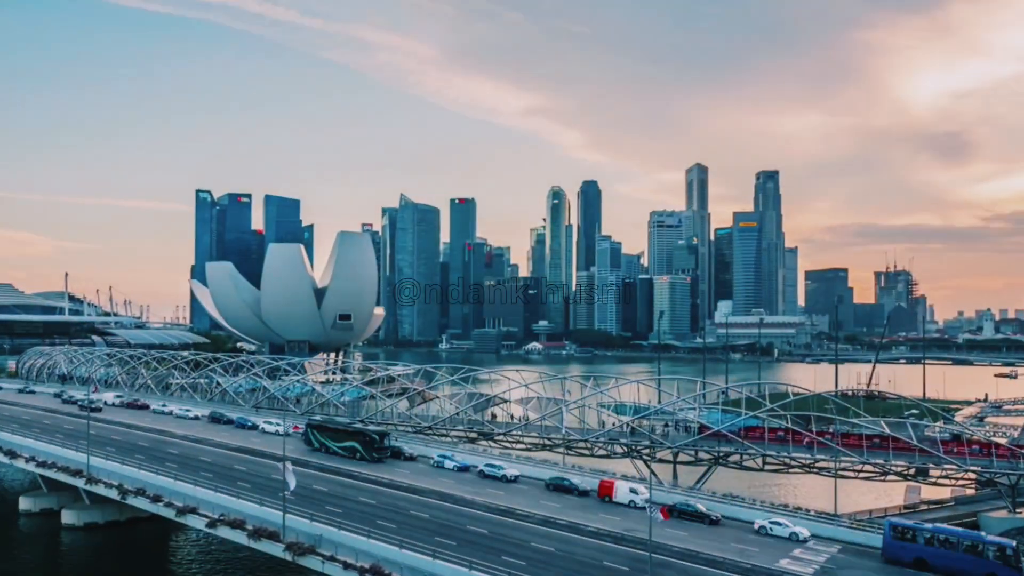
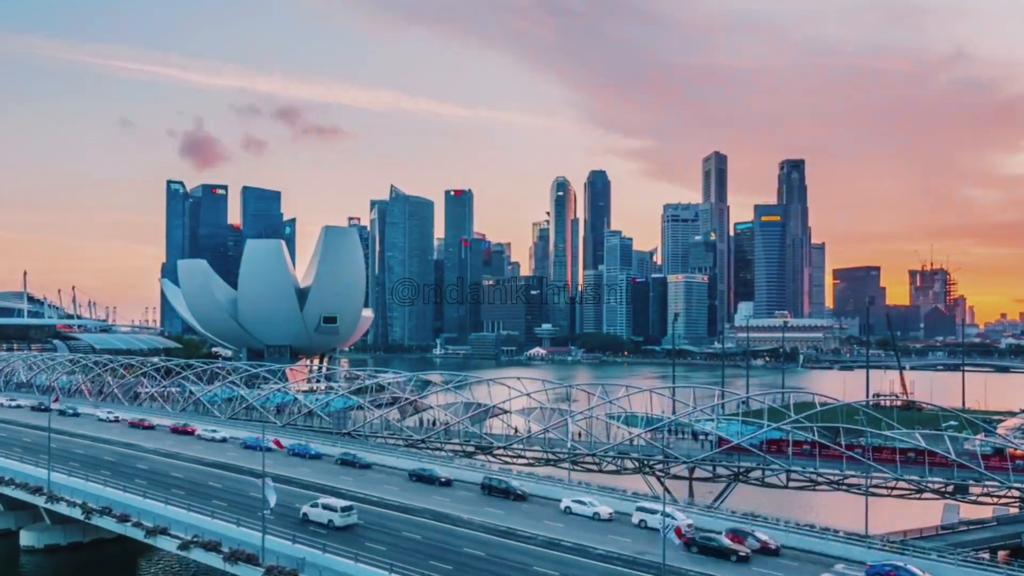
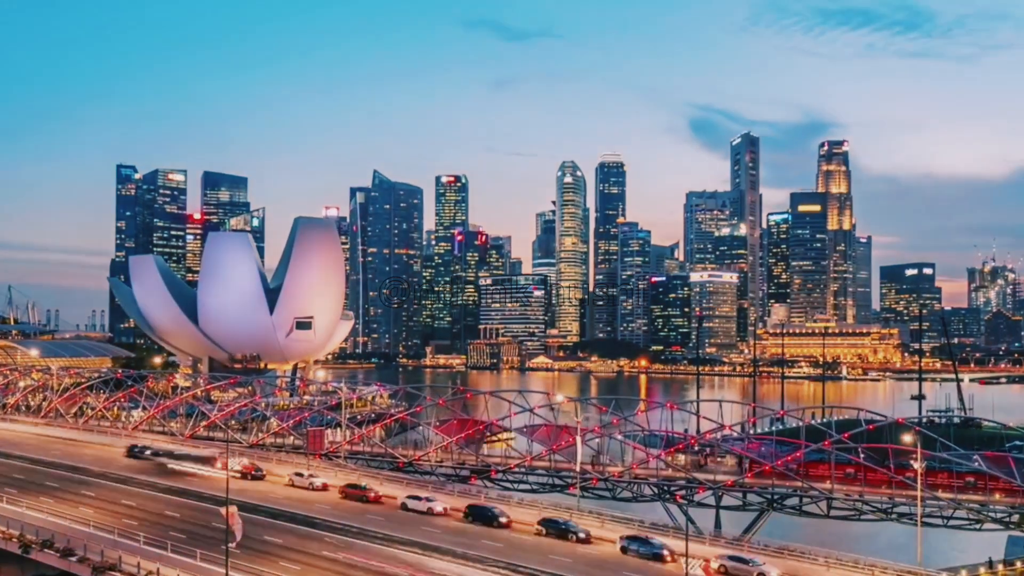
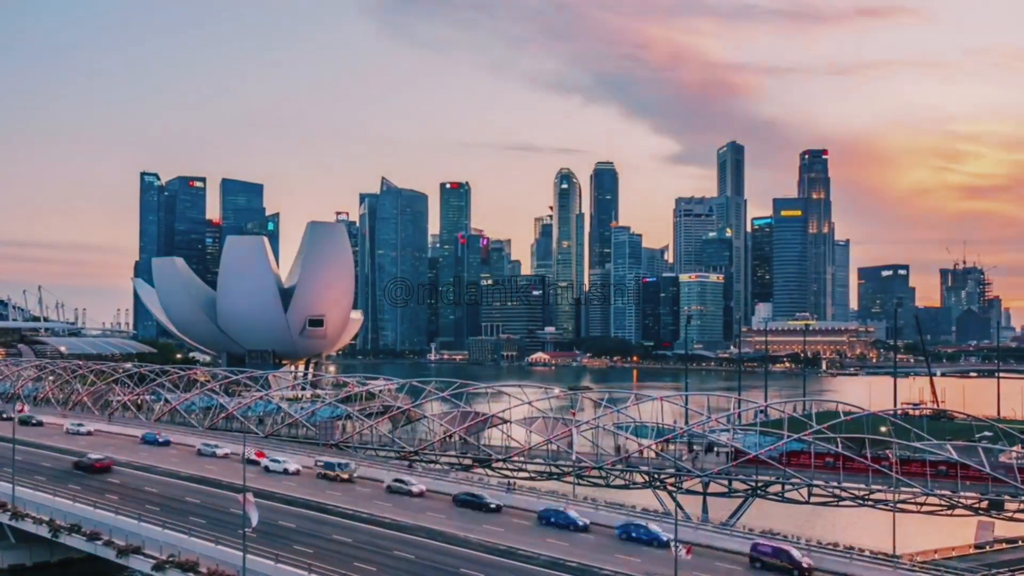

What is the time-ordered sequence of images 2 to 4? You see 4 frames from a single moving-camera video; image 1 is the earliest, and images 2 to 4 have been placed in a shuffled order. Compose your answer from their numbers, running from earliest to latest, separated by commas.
2, 4, 3
